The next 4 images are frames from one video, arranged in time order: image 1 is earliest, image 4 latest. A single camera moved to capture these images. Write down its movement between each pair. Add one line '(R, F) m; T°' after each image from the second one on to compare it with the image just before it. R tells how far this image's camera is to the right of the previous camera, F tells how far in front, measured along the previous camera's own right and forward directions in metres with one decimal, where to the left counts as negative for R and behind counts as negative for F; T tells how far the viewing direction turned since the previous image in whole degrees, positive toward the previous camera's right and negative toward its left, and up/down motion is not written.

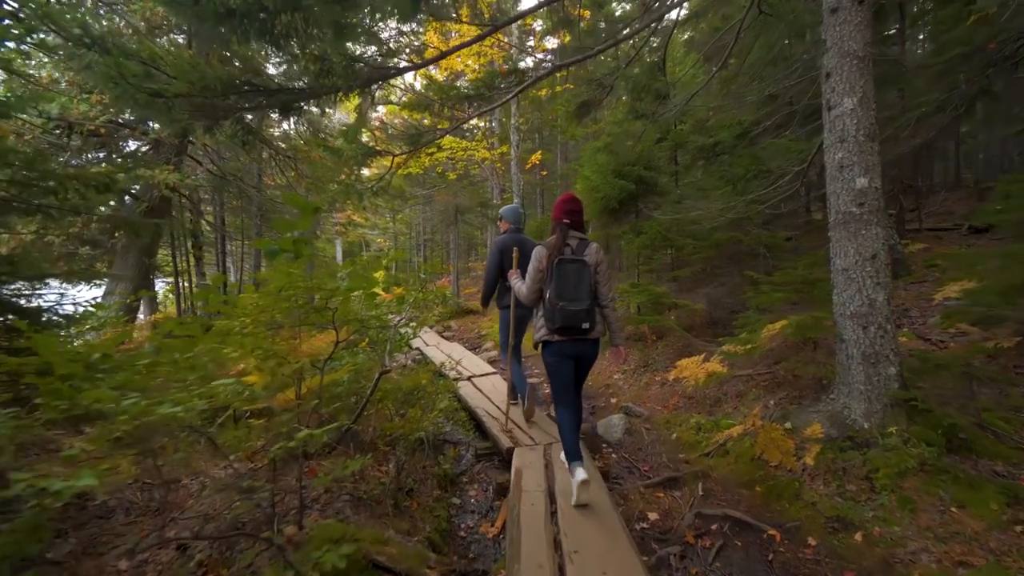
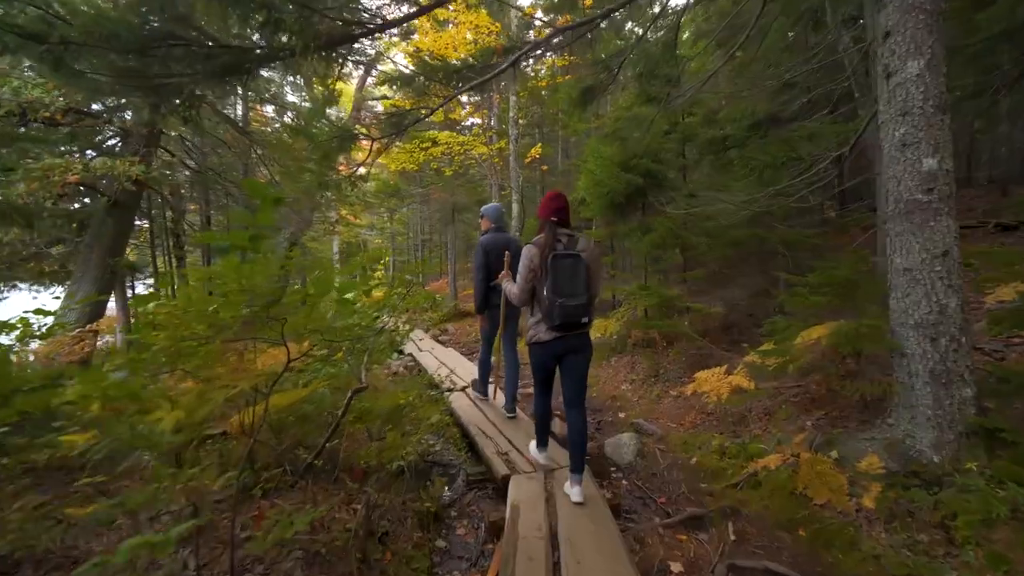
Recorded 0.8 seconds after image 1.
(0.0, +0.5) m; 0°
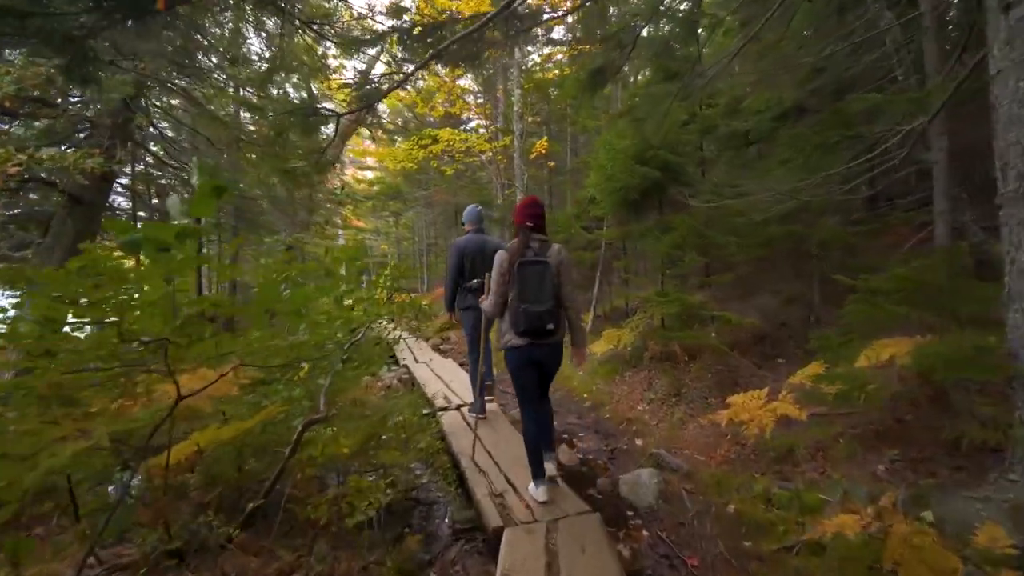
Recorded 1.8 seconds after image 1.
(+0.1, +0.7) m; -1°
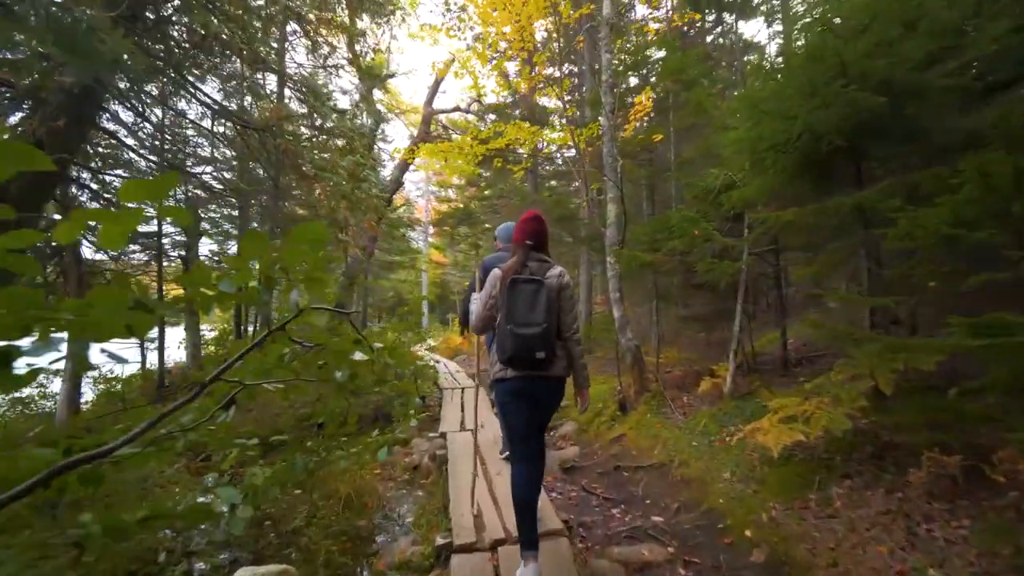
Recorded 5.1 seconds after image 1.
(+0.1, +2.5) m; -11°
